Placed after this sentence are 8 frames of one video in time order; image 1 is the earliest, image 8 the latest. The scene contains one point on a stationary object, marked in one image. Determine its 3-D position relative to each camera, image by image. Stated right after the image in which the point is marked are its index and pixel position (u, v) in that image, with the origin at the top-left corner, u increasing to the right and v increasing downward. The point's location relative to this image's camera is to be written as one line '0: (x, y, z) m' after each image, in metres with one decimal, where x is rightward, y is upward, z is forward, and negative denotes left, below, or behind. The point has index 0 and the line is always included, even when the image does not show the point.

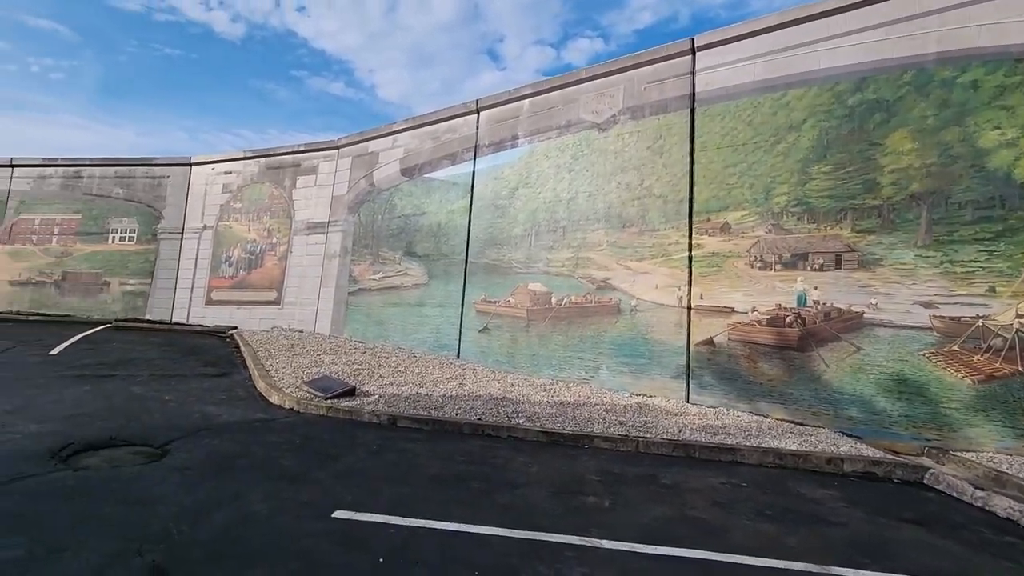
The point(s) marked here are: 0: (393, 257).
0: (-3.0, +0.8, +13.5) m
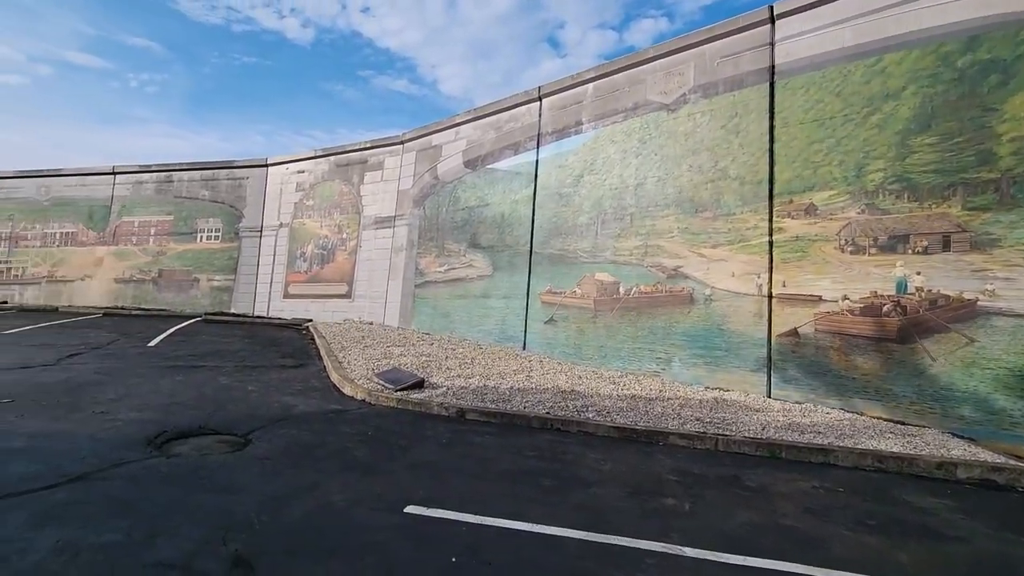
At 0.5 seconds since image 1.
0: (-1.4, +1.0, +13.6) m
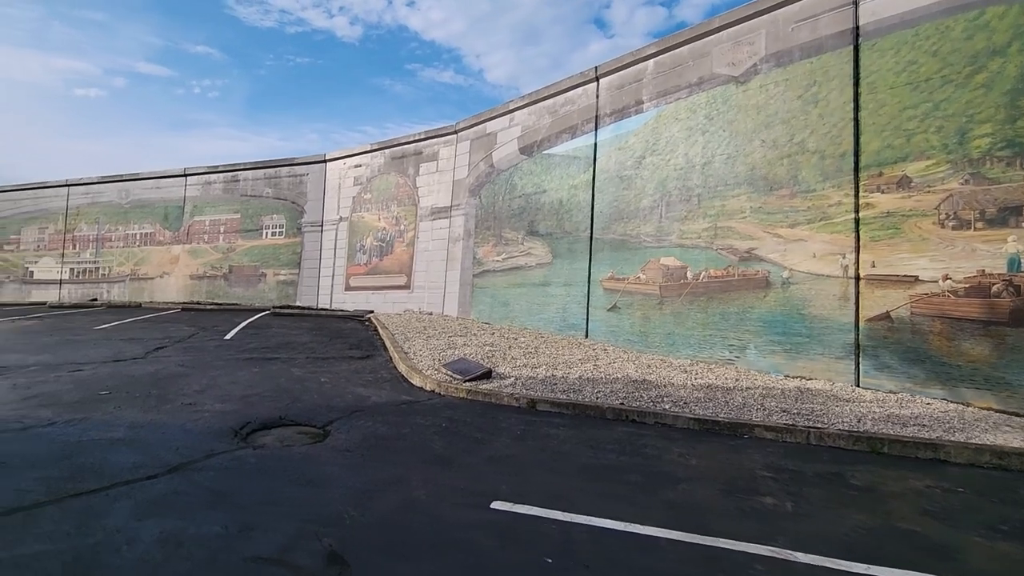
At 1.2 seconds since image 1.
0: (+0.1, +1.3, +13.4) m
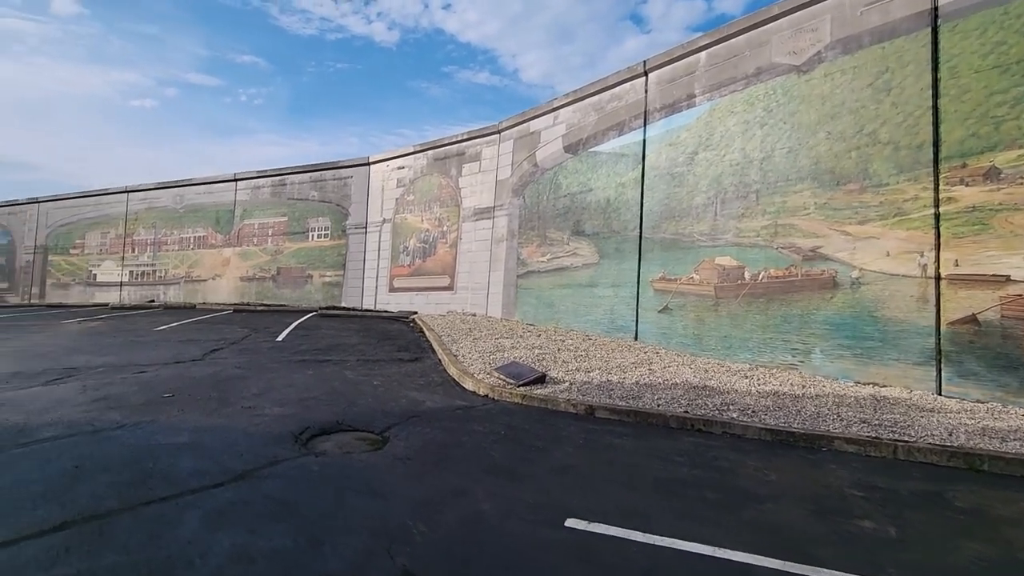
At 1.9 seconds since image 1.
0: (+1.2, +1.3, +13.2) m
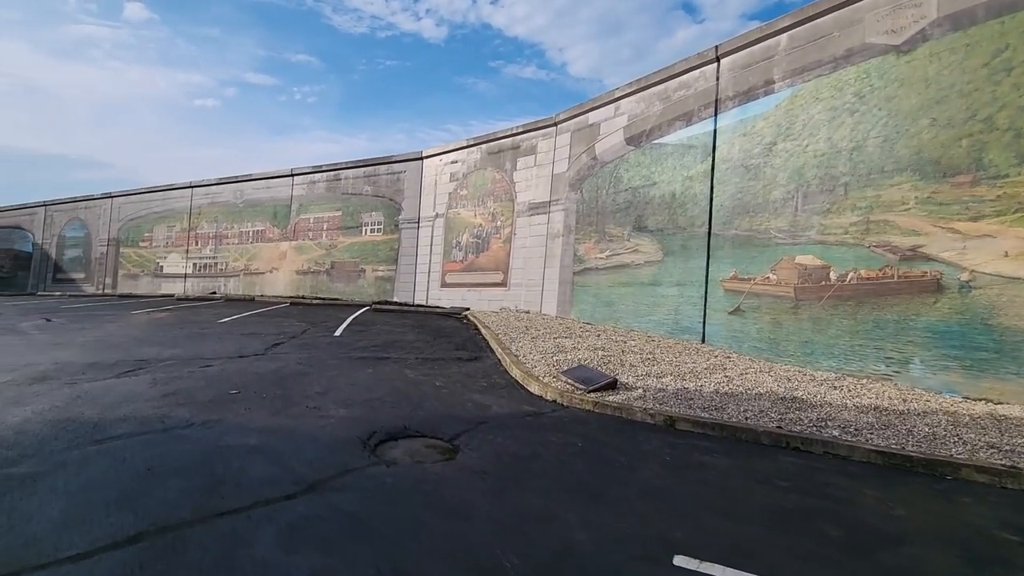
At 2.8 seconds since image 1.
0: (+2.6, +1.3, +12.7) m
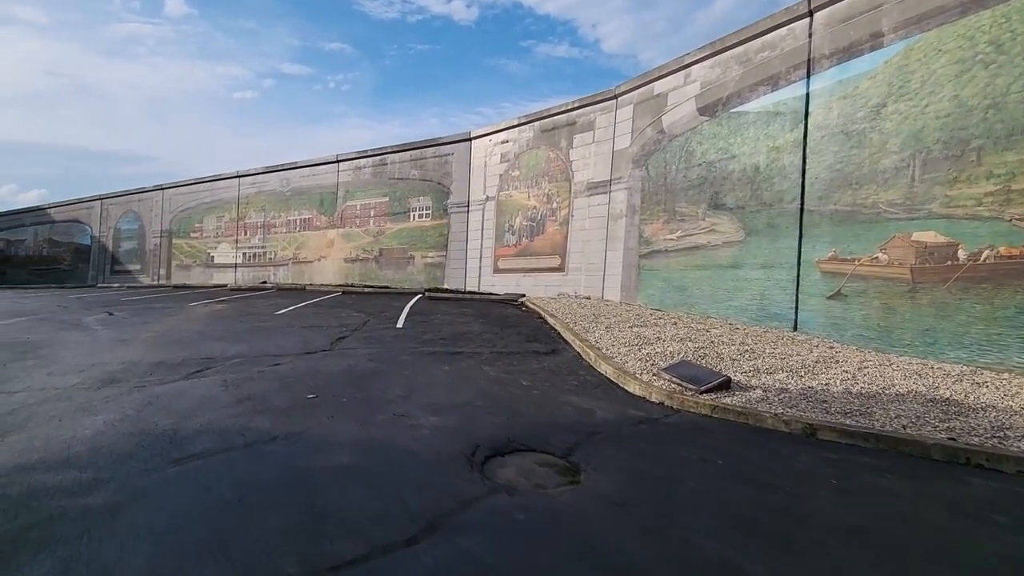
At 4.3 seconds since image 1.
0: (+4.0, +1.7, +11.7) m
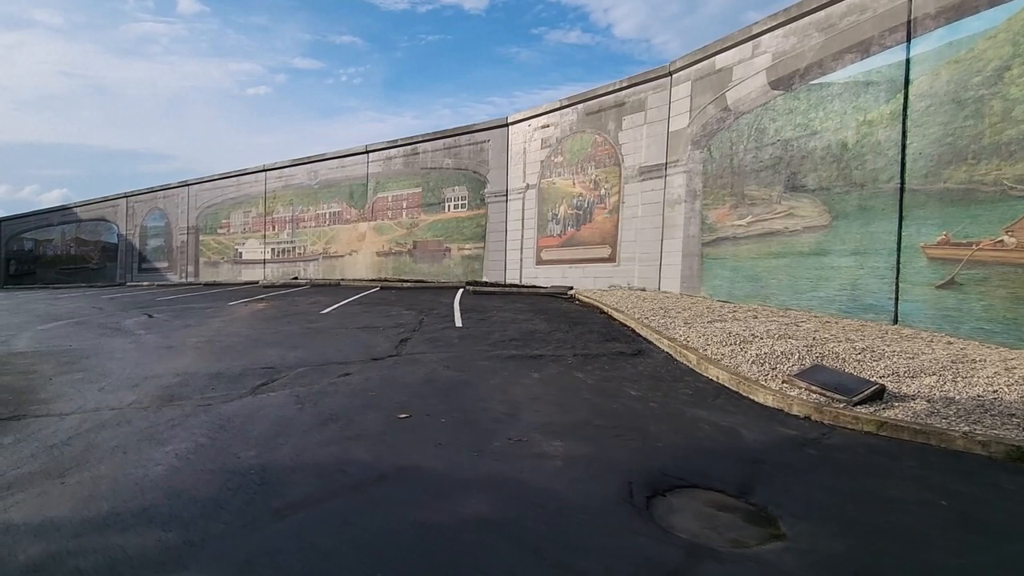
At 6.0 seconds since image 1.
0: (+5.2, +1.9, +10.7) m
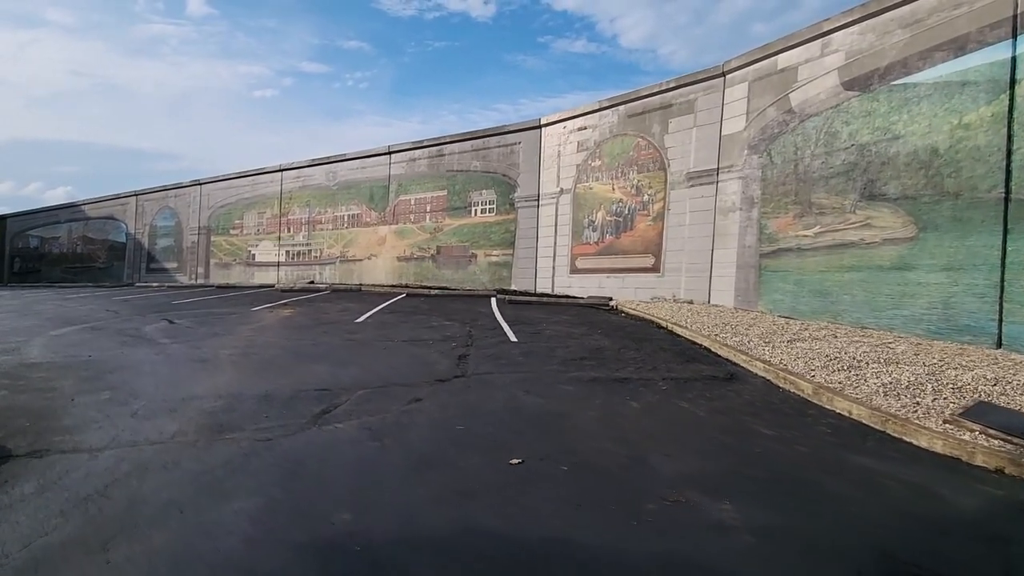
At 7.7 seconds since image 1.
0: (+6.2, +1.6, +9.9) m
